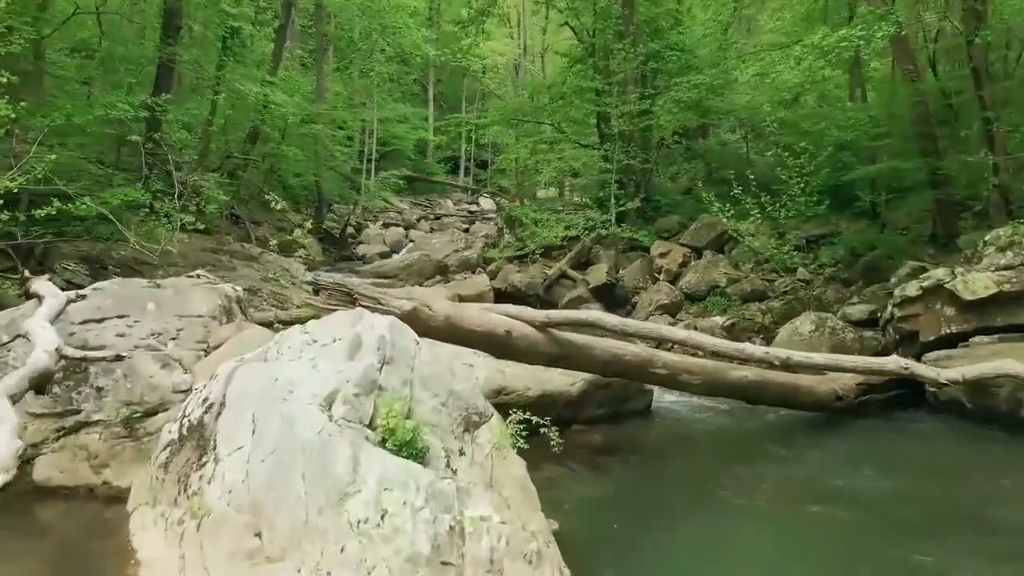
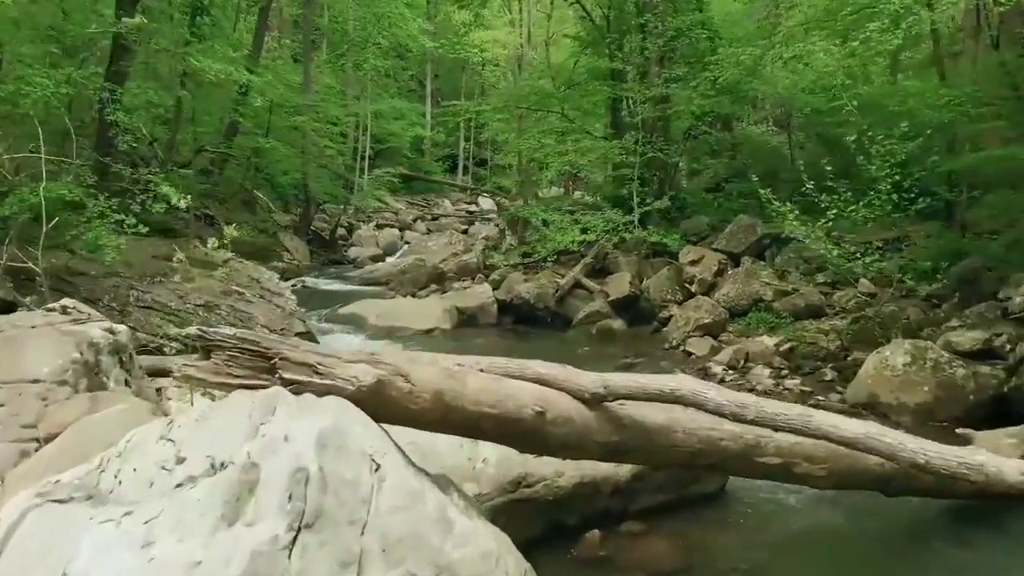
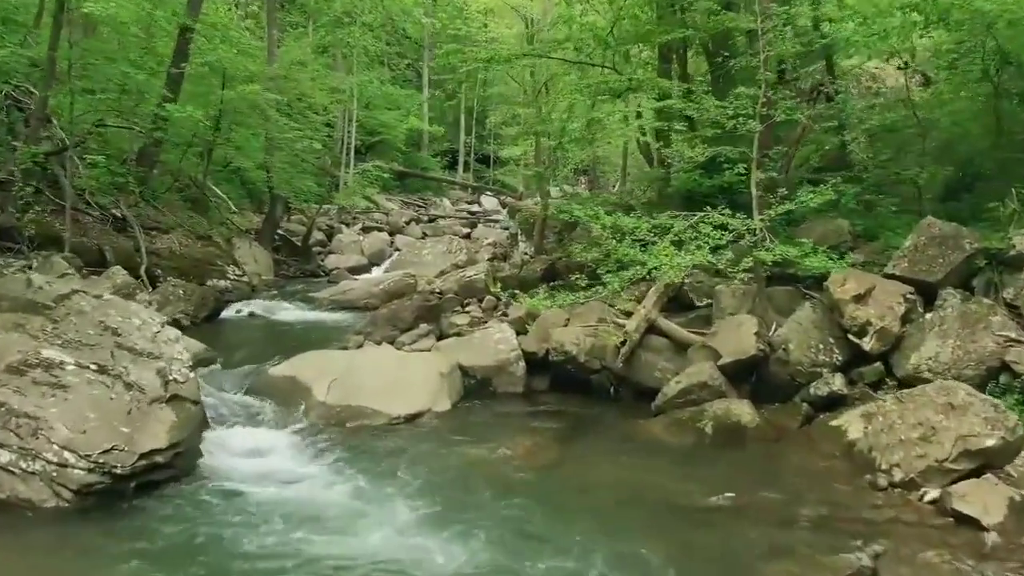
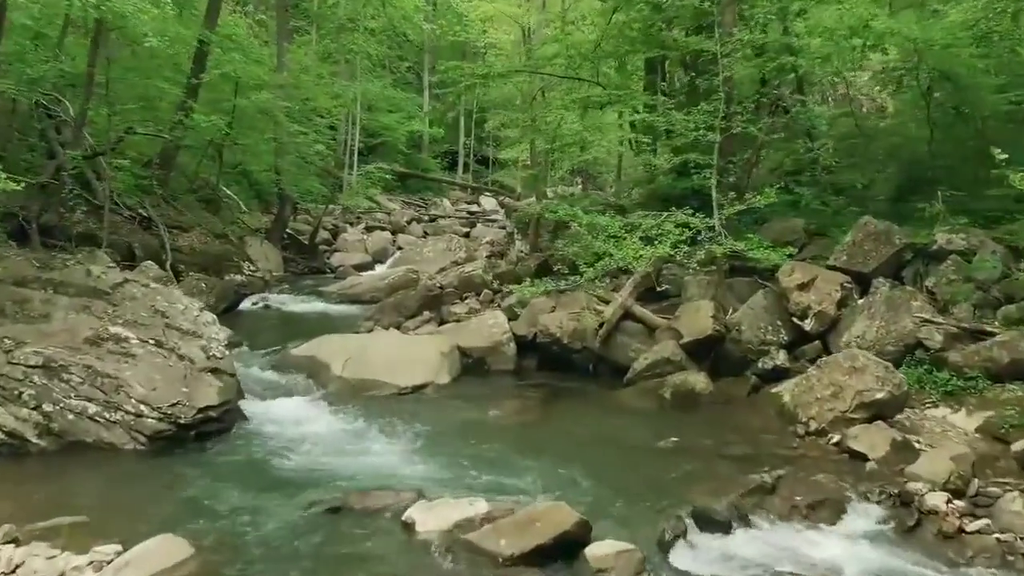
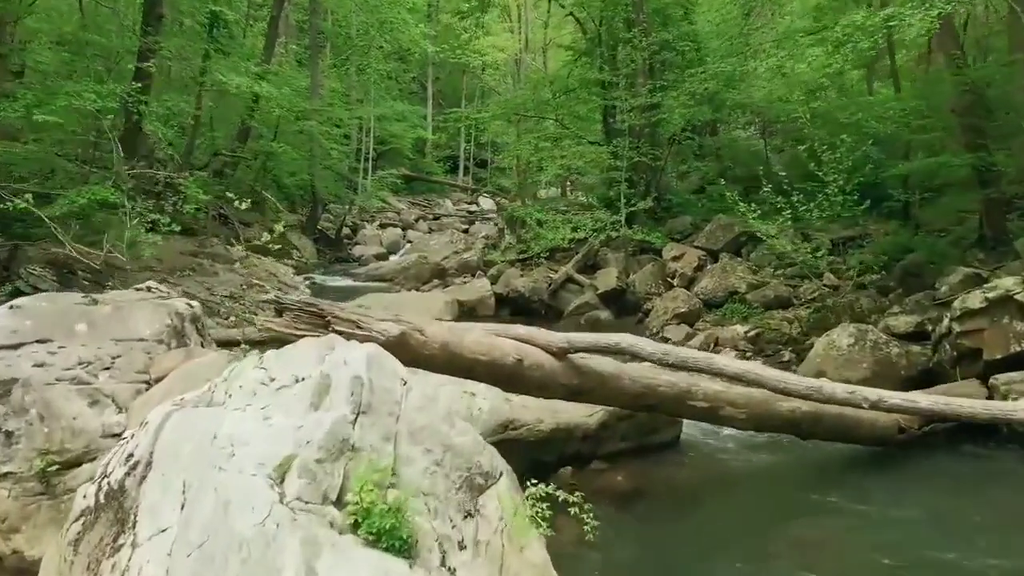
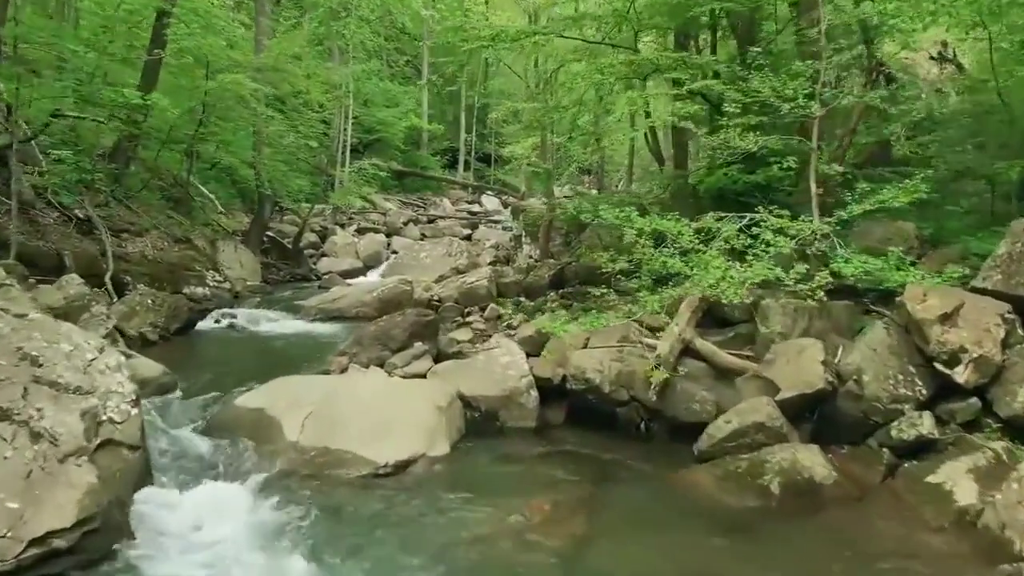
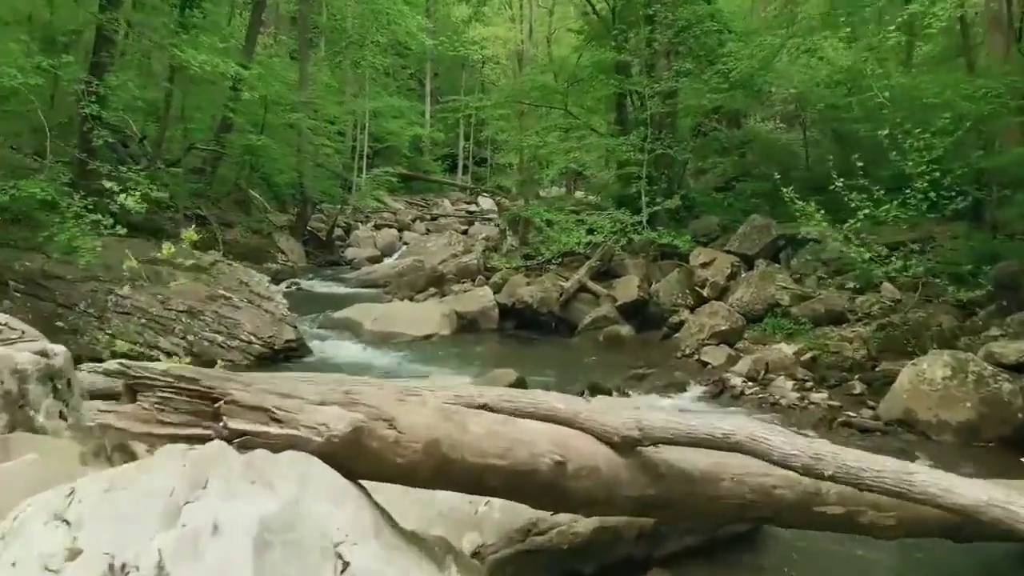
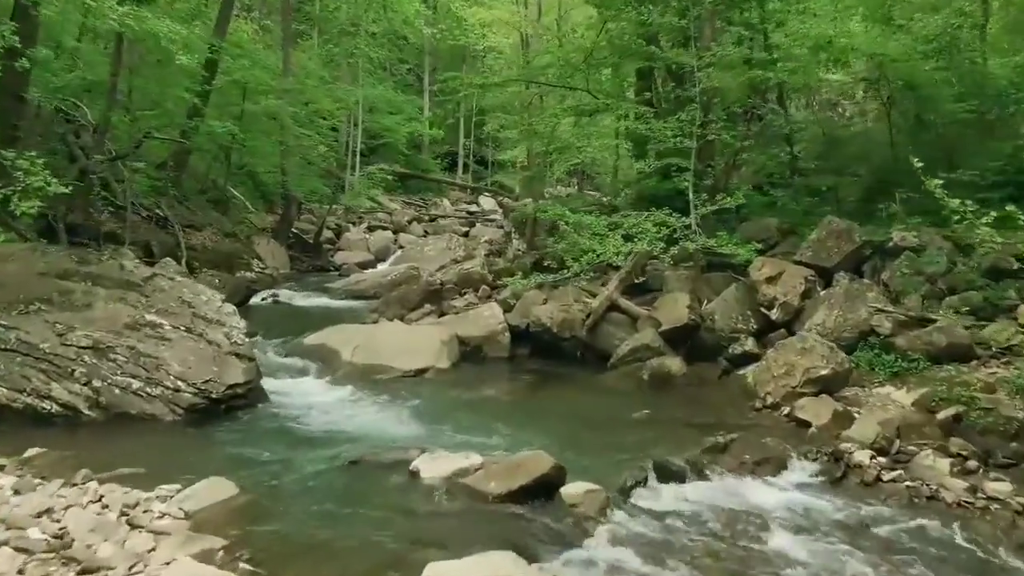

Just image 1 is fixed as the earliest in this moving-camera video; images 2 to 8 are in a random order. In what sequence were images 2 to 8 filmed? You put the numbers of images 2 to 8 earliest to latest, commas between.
5, 2, 7, 8, 4, 3, 6
